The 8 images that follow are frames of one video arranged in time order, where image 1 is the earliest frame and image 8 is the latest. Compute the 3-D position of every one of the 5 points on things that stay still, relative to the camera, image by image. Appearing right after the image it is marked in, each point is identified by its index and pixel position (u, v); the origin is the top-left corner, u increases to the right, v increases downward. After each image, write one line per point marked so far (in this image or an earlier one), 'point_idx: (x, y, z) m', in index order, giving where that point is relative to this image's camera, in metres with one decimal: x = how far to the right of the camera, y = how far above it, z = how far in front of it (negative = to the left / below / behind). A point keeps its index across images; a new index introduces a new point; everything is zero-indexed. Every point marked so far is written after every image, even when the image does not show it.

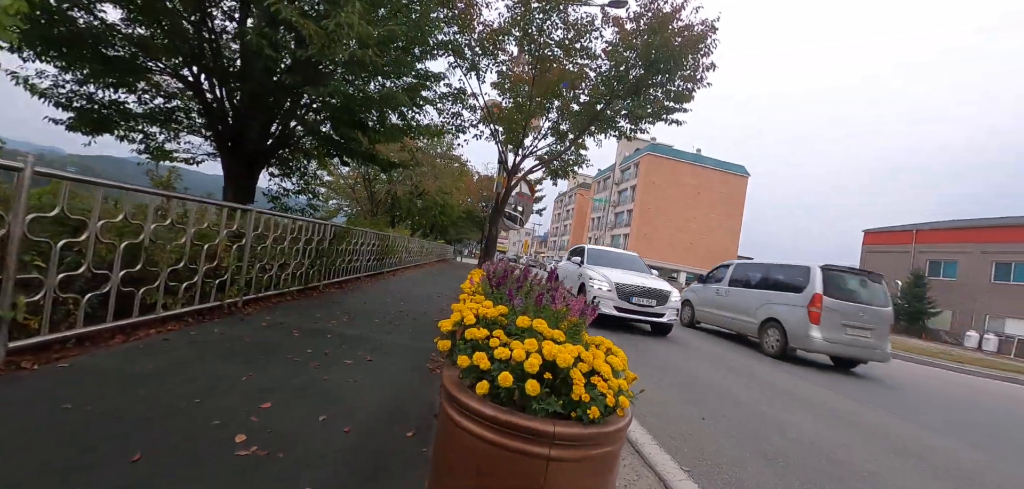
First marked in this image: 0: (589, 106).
0: (+1.7, +3.1, +9.1) m
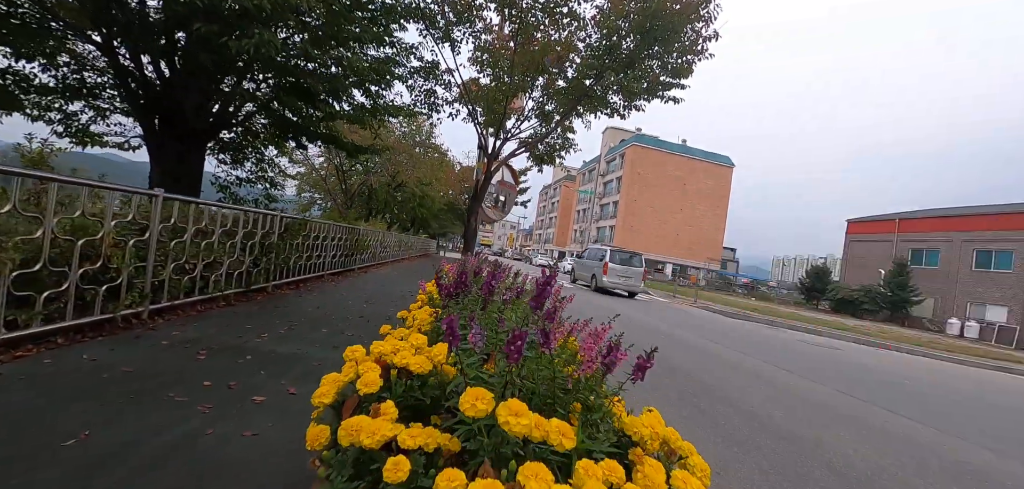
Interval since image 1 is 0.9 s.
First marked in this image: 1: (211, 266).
0: (+1.3, +3.3, +8.2) m
1: (-3.4, -0.2, +4.6) m
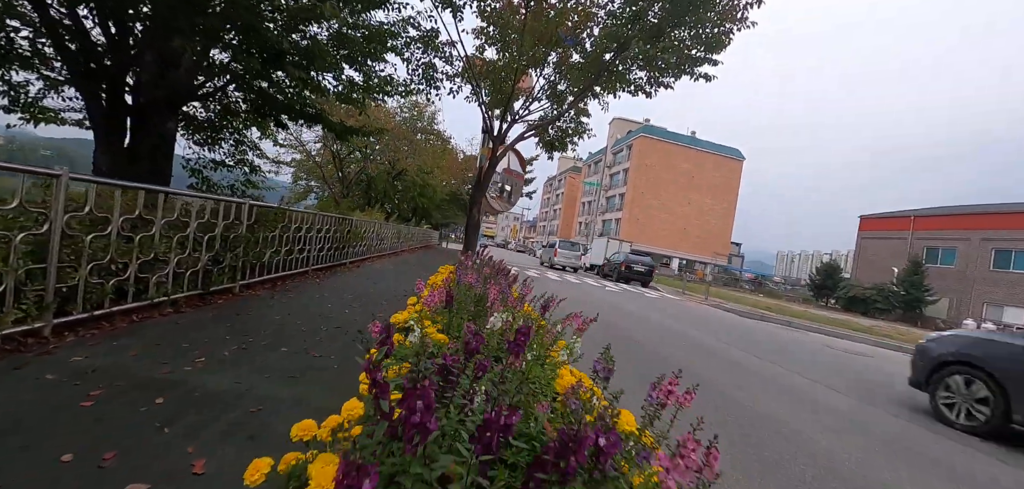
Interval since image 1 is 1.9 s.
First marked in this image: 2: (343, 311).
0: (+1.5, +3.3, +7.2) m
1: (-3.3, -0.2, +3.8) m
2: (-2.1, -0.8, +5.1) m
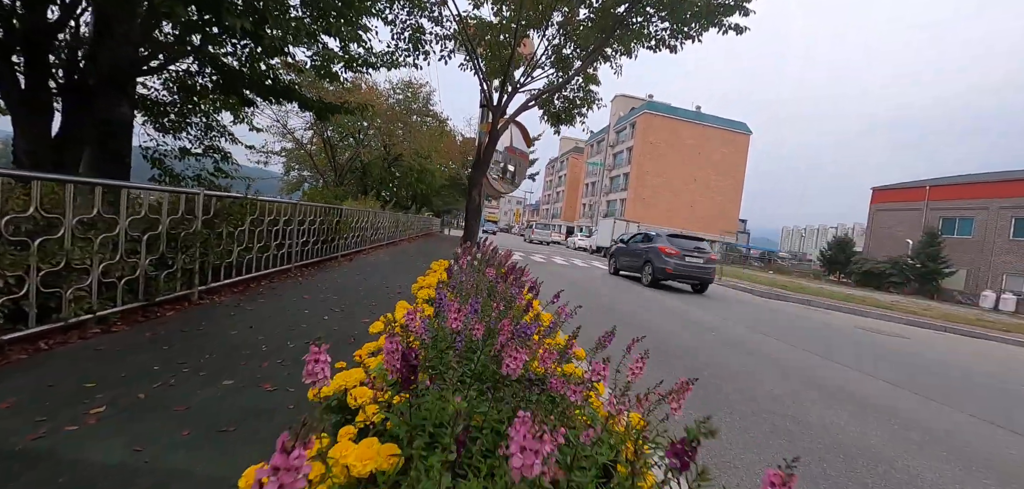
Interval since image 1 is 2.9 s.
0: (+1.5, +3.6, +6.2) m
1: (-3.3, -0.2, +3.0) m
2: (-2.0, -0.8, +4.3) m
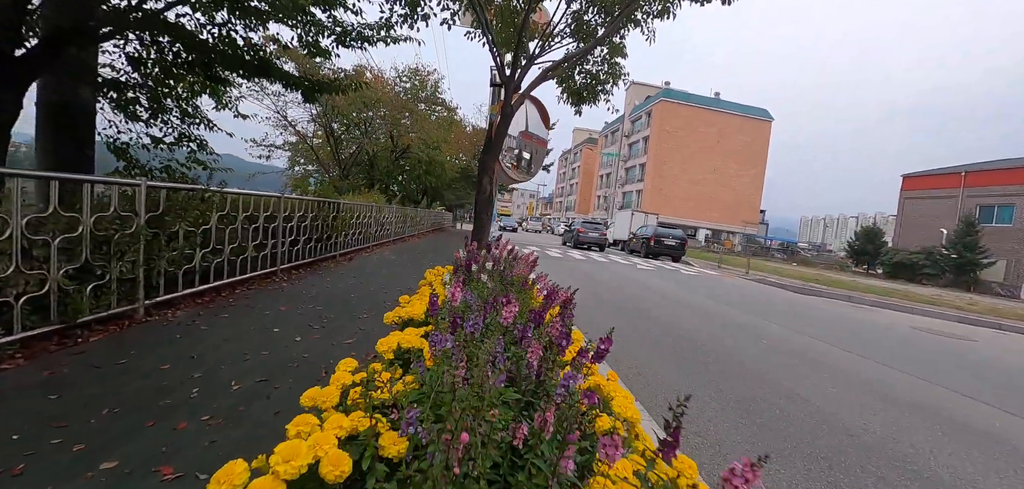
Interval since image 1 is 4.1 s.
0: (+1.7, +3.6, +5.2) m
1: (-3.1, -0.3, +2.1) m
2: (-1.8, -0.8, +3.5) m
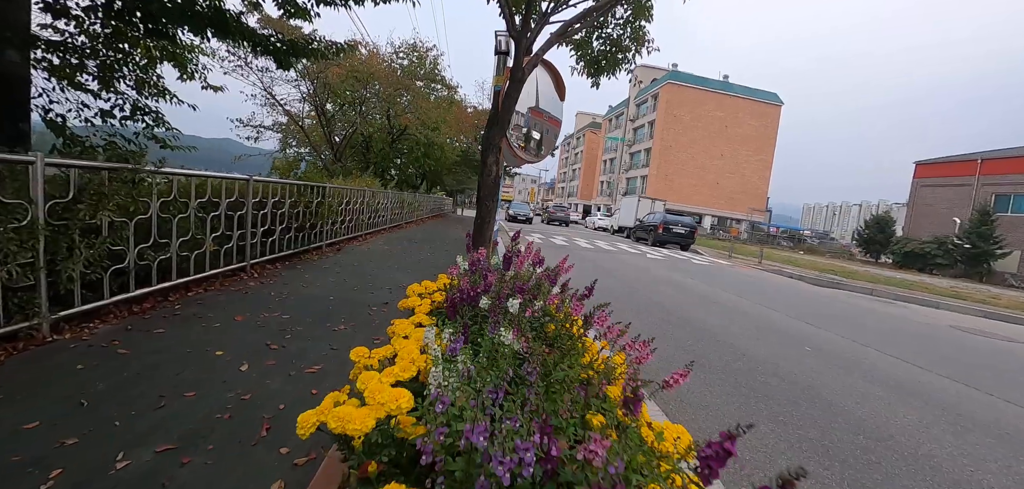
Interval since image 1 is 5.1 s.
0: (+1.8, +3.7, +4.2) m
1: (-3.0, -0.3, +1.3) m
2: (-1.7, -0.8, +2.7) m
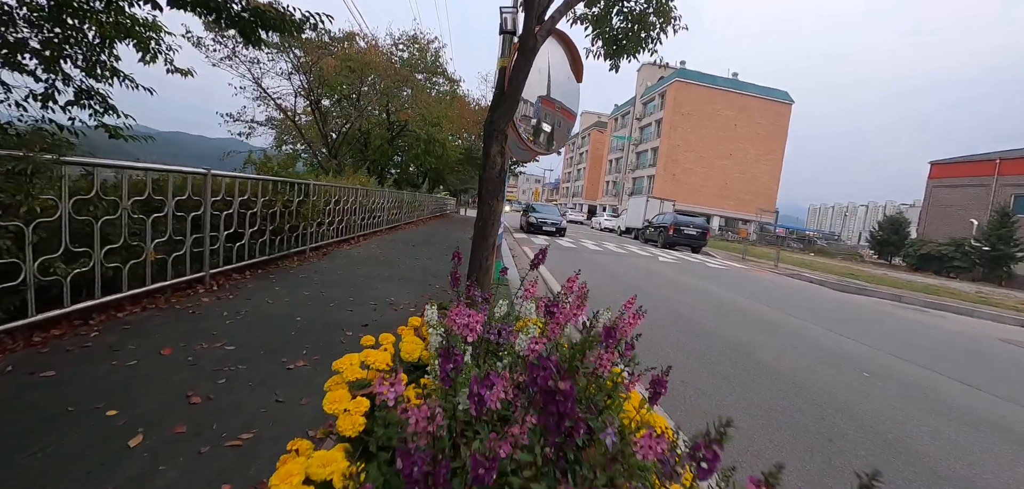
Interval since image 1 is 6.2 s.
0: (+1.9, +3.6, +3.5) m
1: (-3.0, -0.4, +0.6) m
2: (-1.7, -0.8, +1.9) m
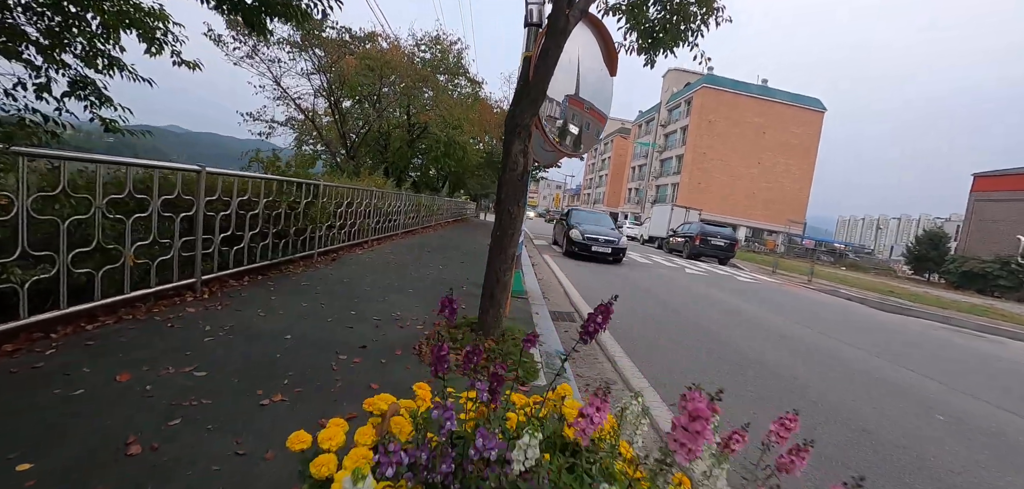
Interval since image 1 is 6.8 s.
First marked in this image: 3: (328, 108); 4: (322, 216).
0: (+2.1, +3.5, +2.9) m
1: (-3.0, -0.4, +0.2) m
2: (-1.6, -0.9, +1.5) m
3: (-5.8, +4.4, +13.0) m
4: (-2.8, +0.4, +6.0) m
